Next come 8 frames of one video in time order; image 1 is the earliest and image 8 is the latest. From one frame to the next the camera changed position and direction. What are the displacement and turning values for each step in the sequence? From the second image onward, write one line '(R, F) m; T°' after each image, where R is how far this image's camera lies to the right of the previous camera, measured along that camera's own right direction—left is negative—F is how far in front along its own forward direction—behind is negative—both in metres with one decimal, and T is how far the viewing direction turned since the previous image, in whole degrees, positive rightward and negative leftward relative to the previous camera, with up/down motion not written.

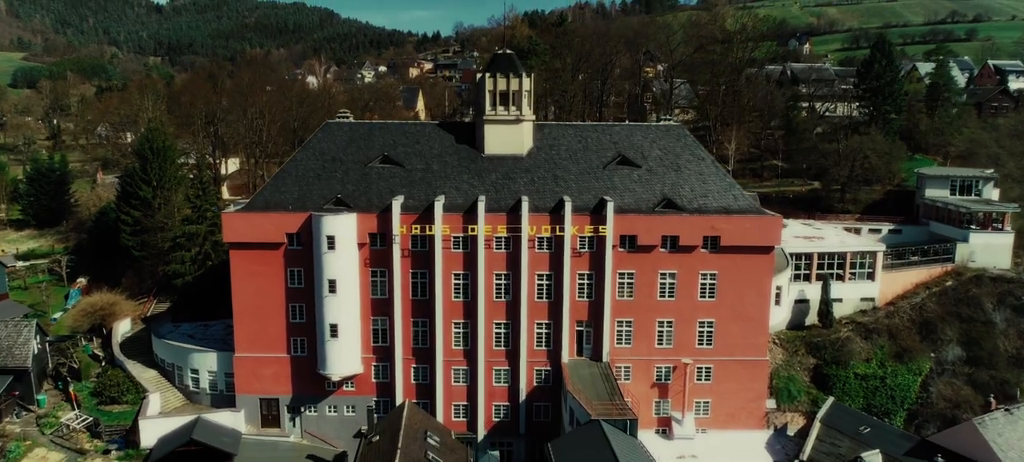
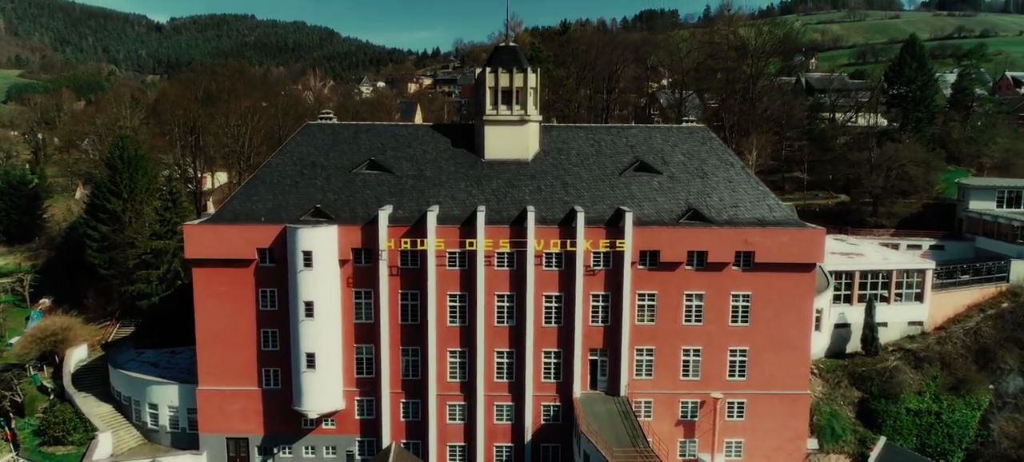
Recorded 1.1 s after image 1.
(-0.2, +4.8) m; 0°
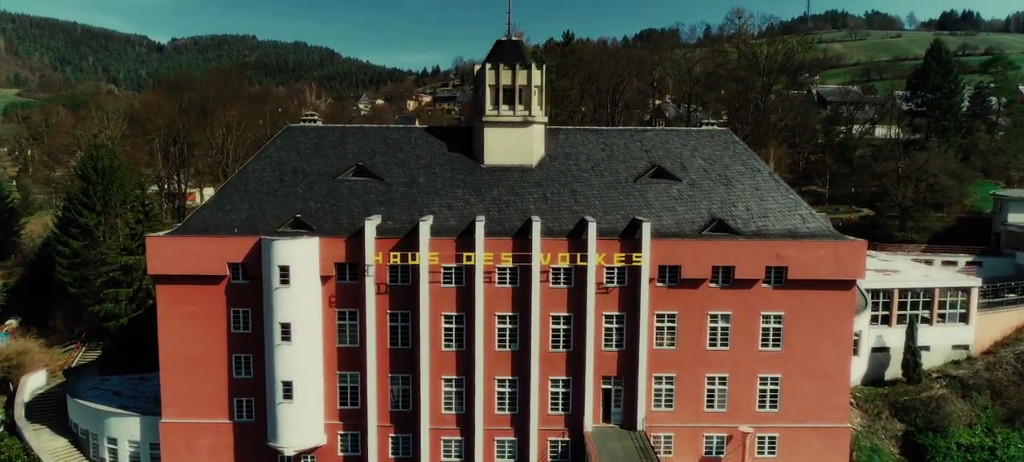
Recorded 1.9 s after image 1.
(-0.1, +3.6) m; 0°
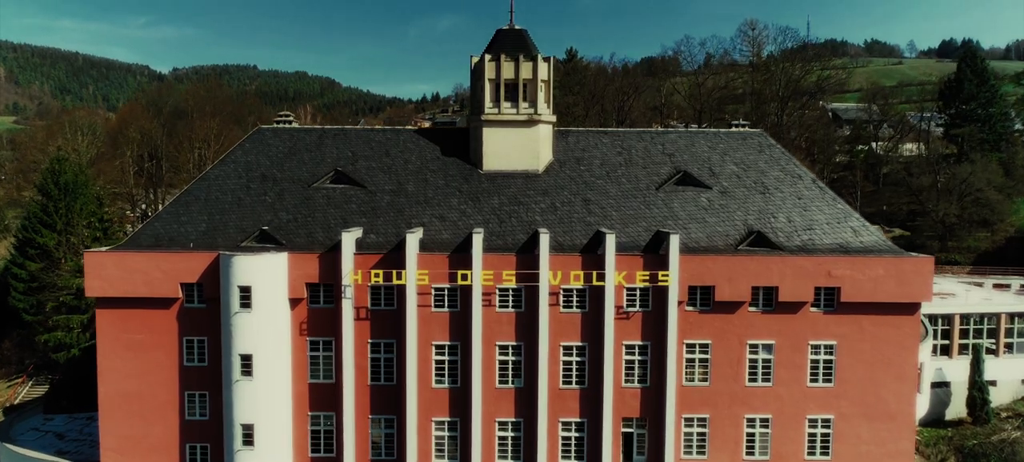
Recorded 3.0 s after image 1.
(-0.1, +4.4) m; 0°
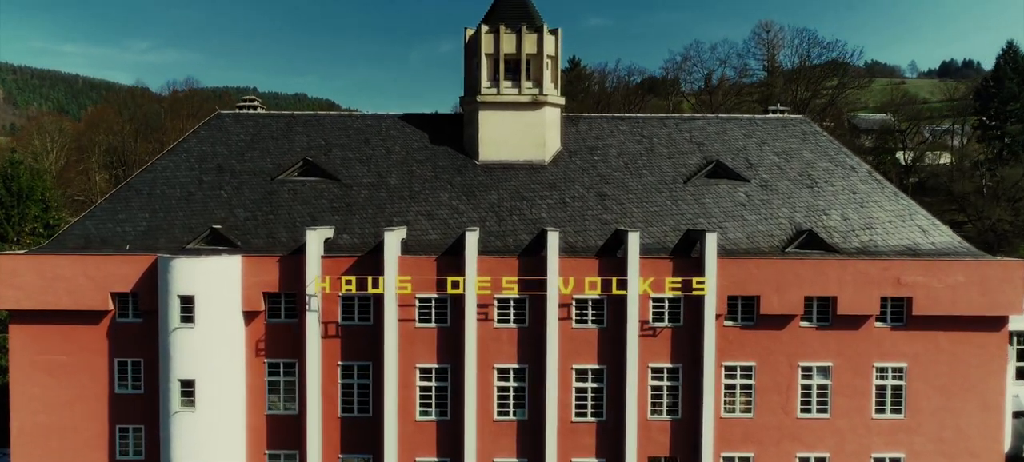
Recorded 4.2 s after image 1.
(0.0, +4.3) m; 0°
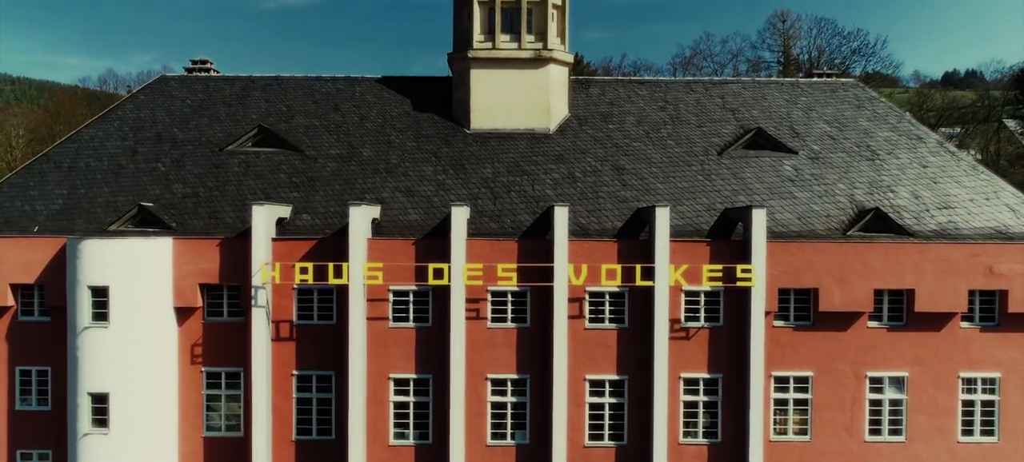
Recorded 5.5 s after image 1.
(+0.1, +4.0) m; 0°
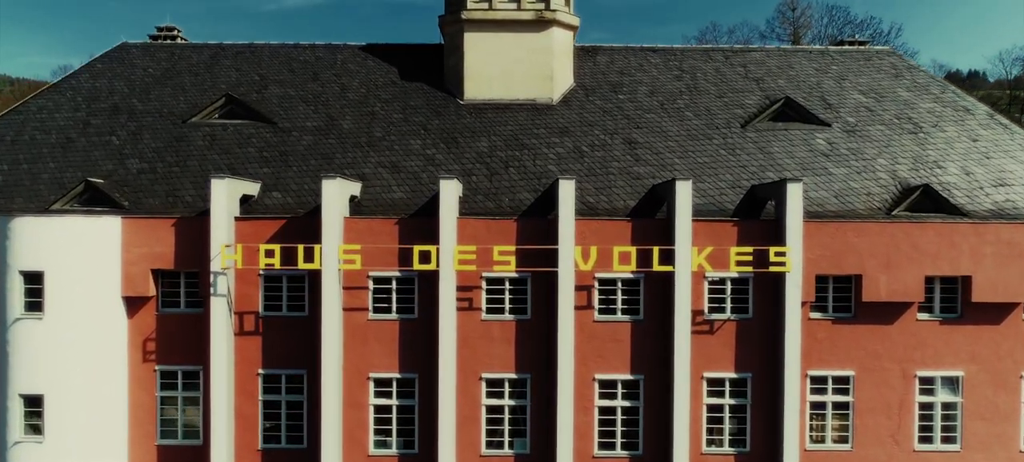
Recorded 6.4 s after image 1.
(+0.1, +2.1) m; 0°
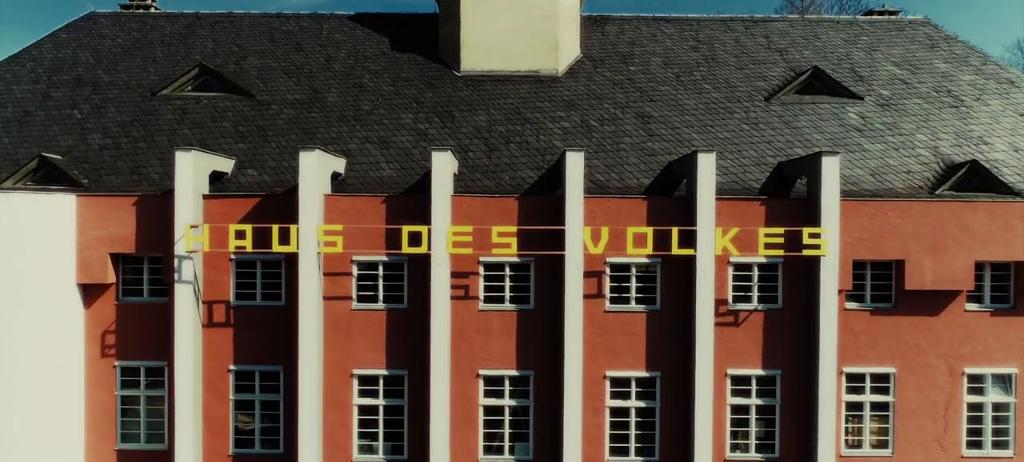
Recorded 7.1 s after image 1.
(0.0, +1.5) m; 0°
